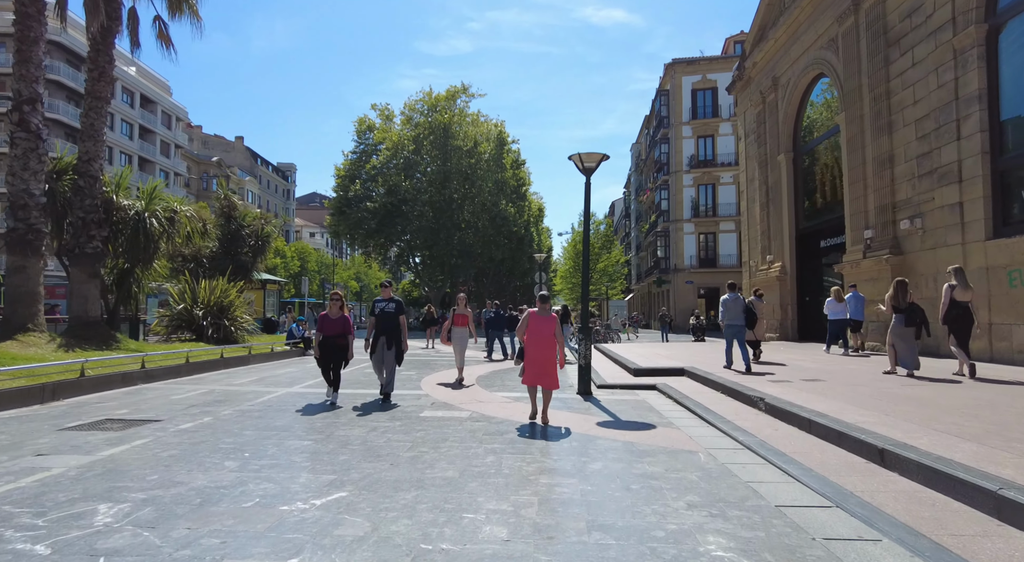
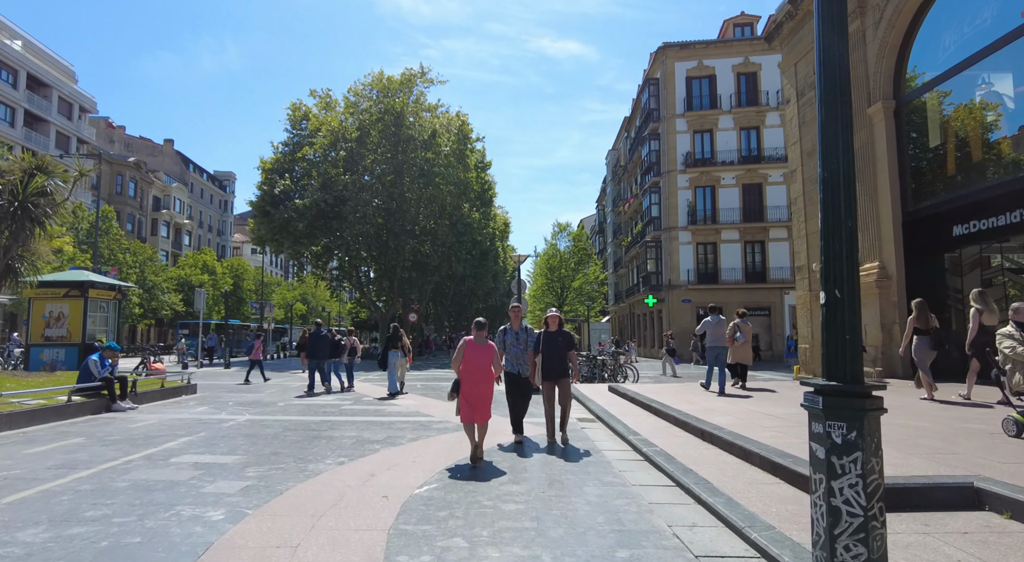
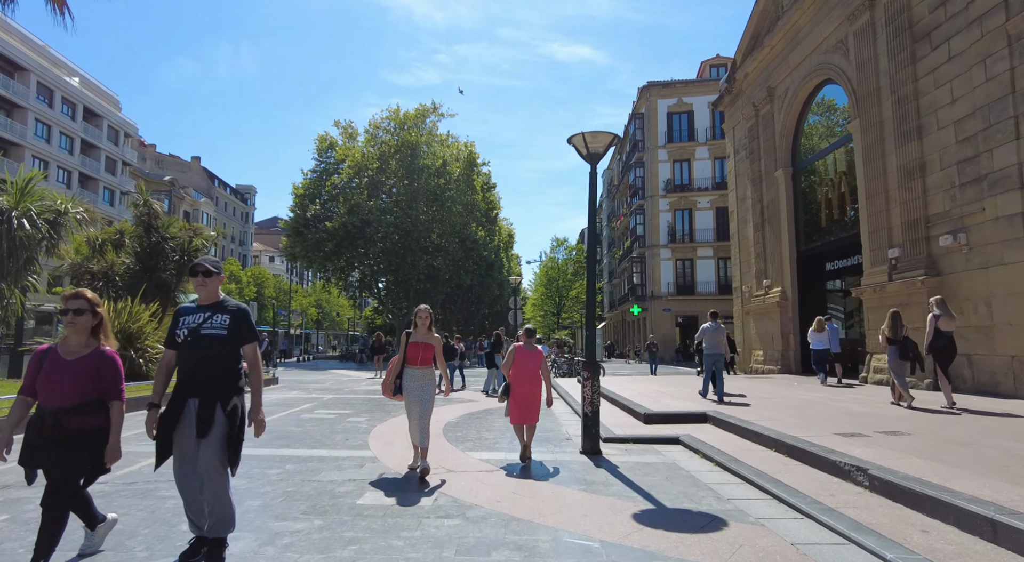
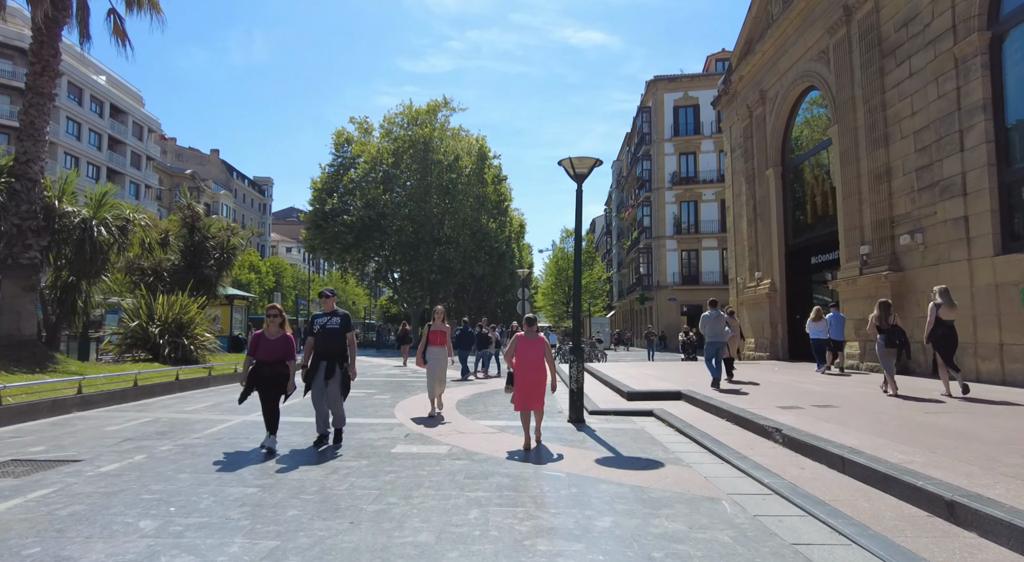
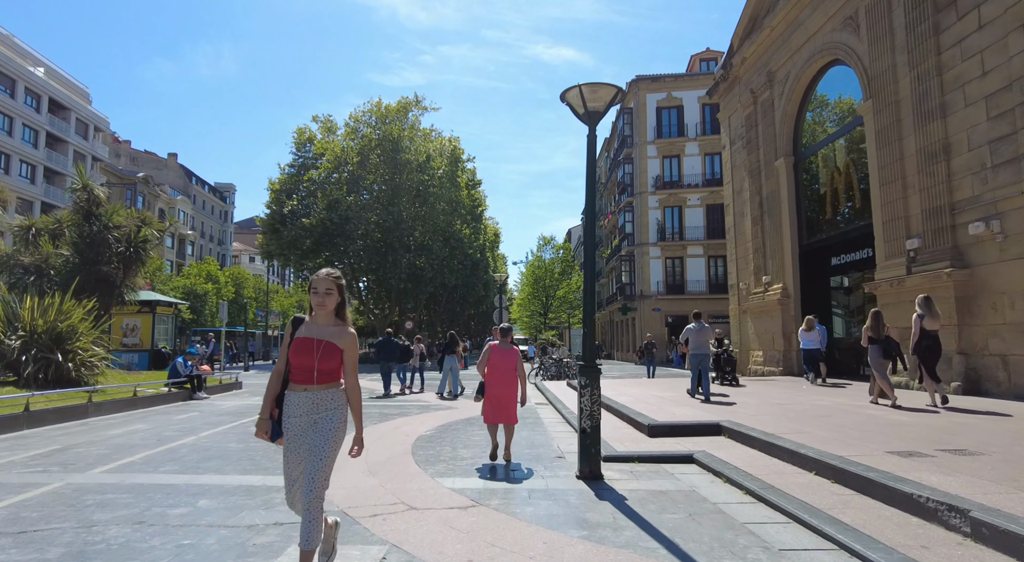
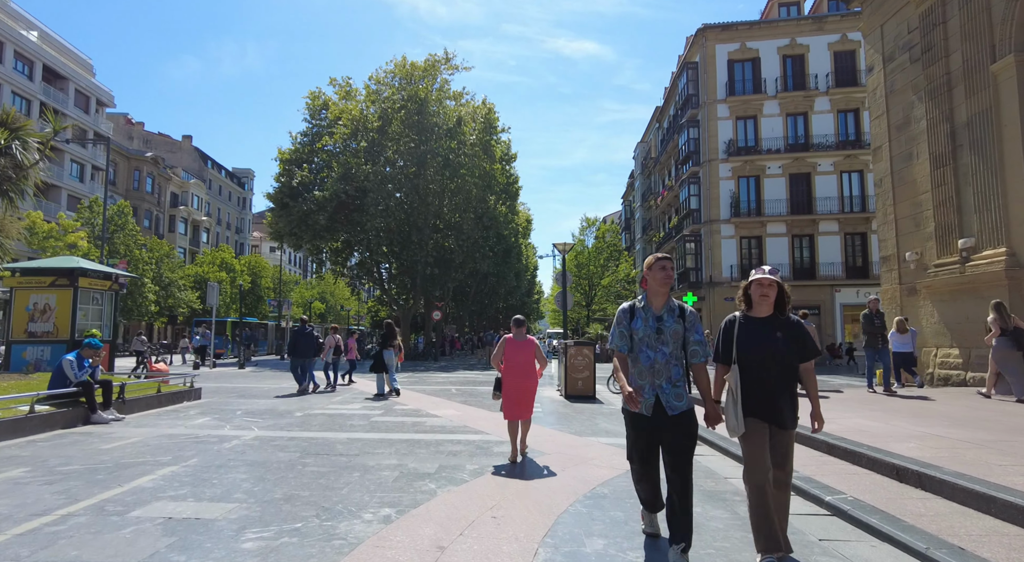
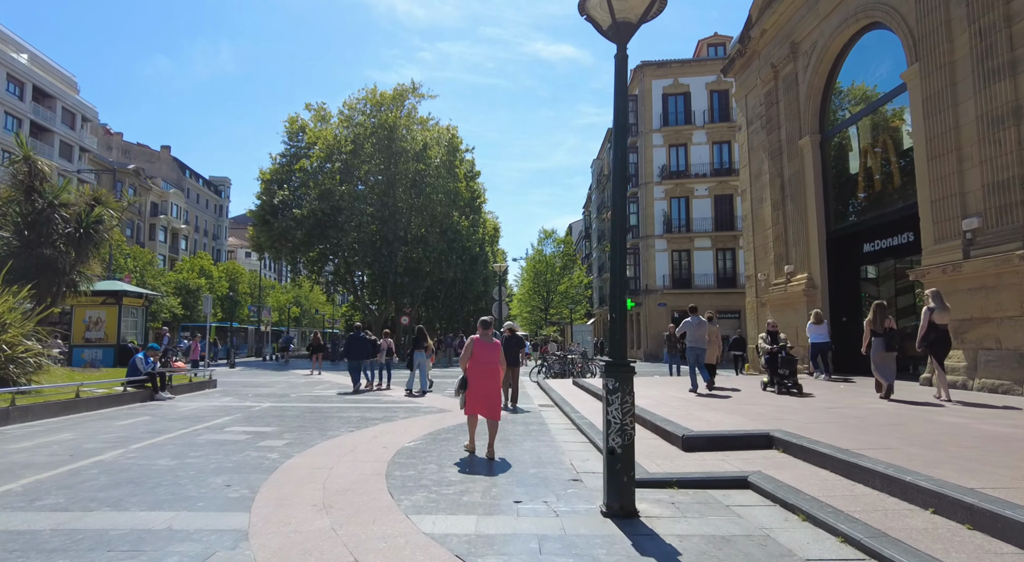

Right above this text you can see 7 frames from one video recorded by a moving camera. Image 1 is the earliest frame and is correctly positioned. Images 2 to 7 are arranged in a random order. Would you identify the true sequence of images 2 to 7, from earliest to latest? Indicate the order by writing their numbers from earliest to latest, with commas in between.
4, 3, 5, 7, 2, 6
